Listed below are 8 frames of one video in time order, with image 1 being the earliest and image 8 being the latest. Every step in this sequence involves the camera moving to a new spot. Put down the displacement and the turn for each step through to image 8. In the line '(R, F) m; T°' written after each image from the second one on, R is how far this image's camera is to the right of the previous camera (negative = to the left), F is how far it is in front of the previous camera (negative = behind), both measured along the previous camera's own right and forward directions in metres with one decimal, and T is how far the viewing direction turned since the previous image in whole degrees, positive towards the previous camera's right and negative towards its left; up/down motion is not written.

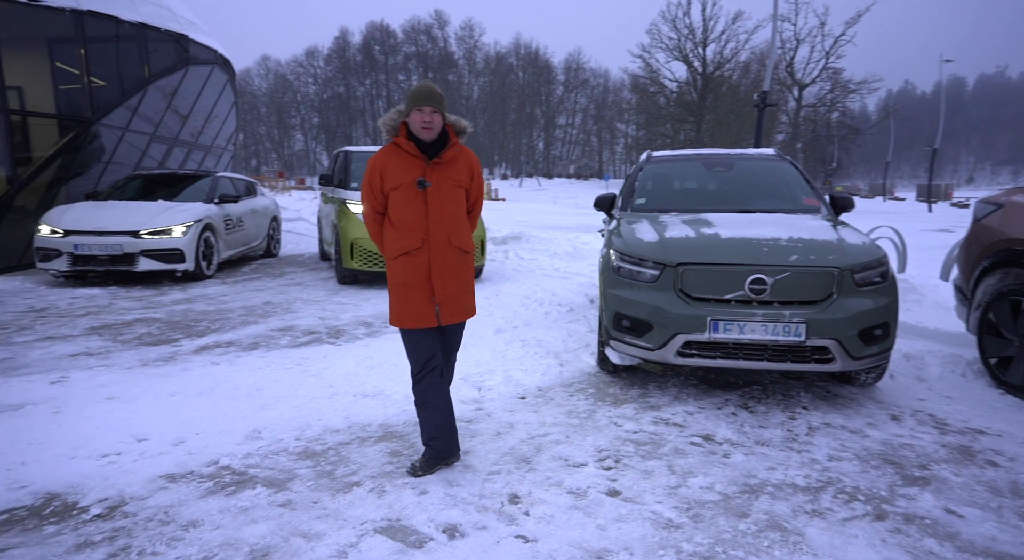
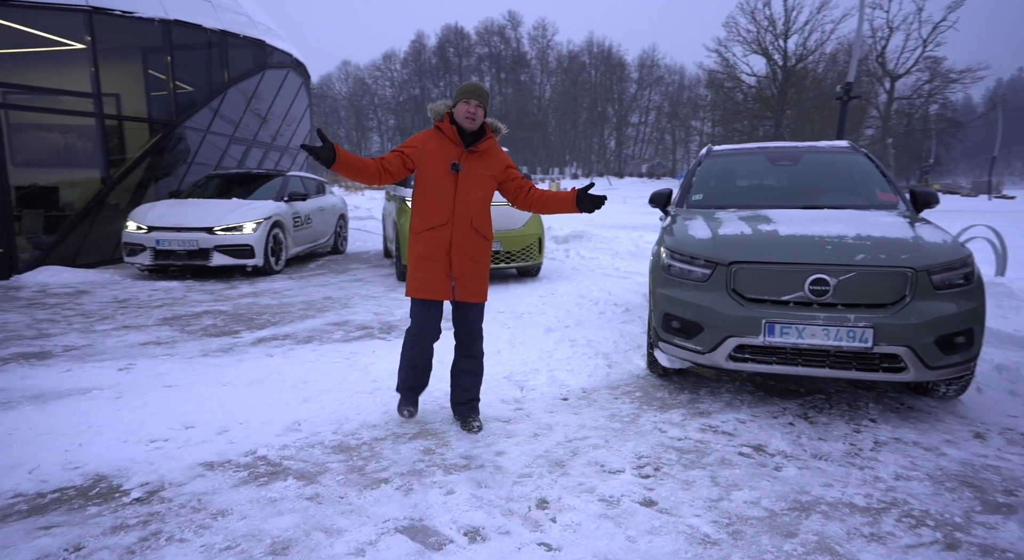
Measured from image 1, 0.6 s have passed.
(+0.2, +0.1) m; -7°
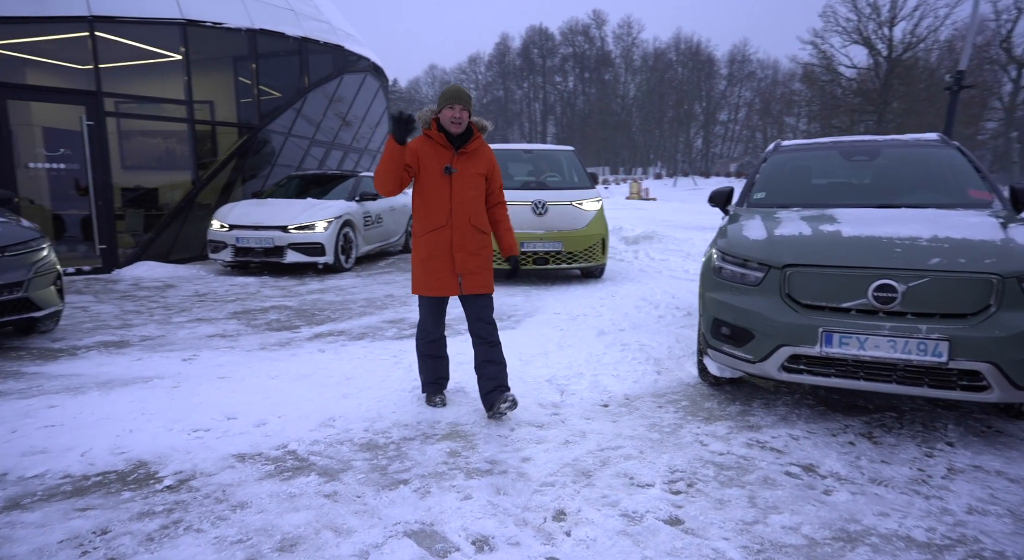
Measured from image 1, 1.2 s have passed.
(+0.3, +0.2) m; -8°
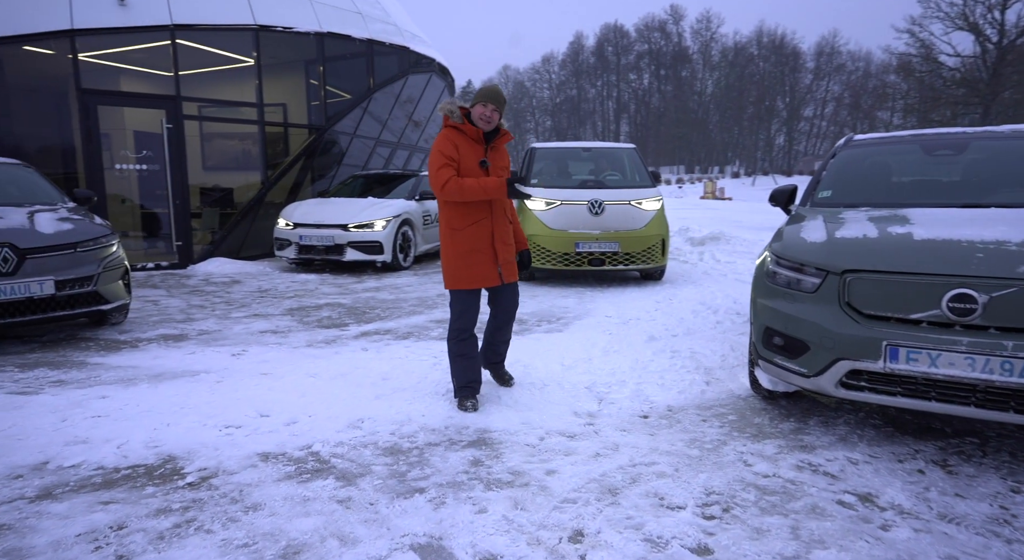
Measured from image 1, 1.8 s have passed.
(+0.3, +0.2) m; -7°
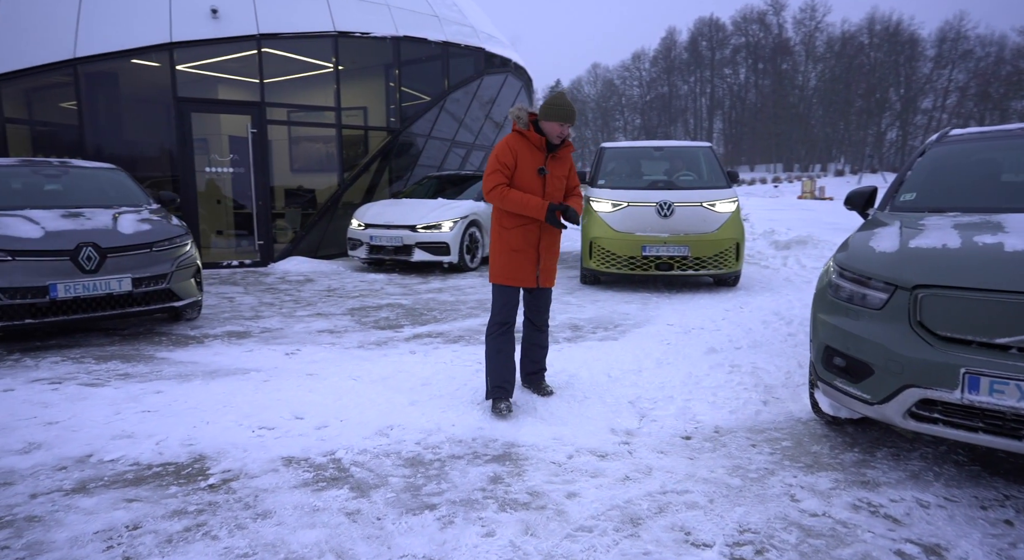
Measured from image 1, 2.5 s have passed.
(+0.3, +0.2) m; -8°
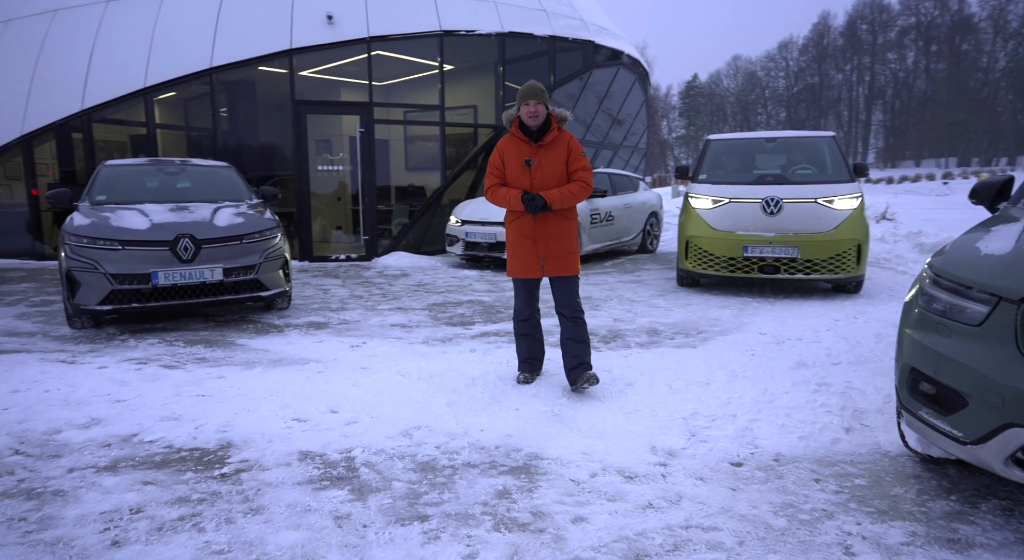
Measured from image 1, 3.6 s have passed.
(+0.6, +0.4) m; -12°
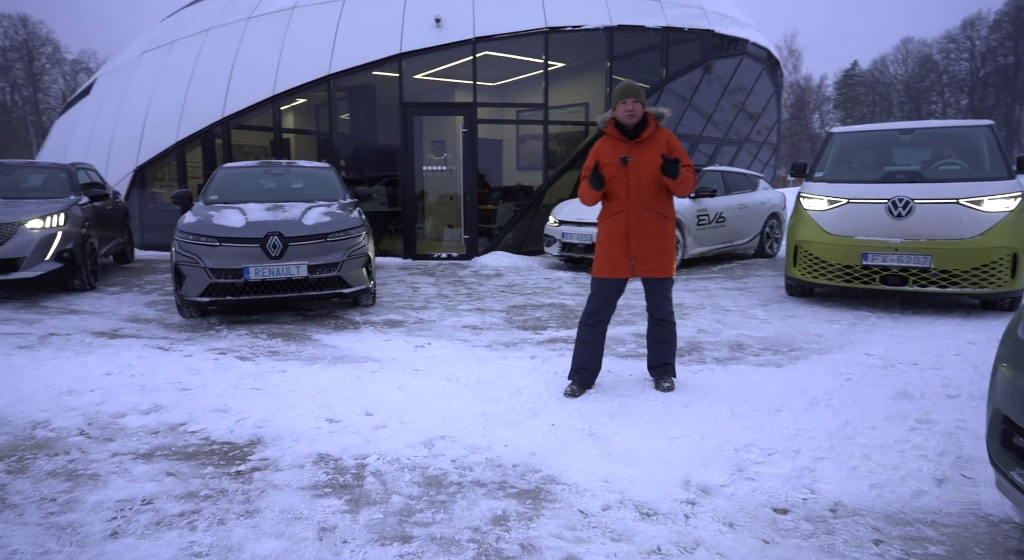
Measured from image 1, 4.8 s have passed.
(+0.6, +0.4) m; -12°
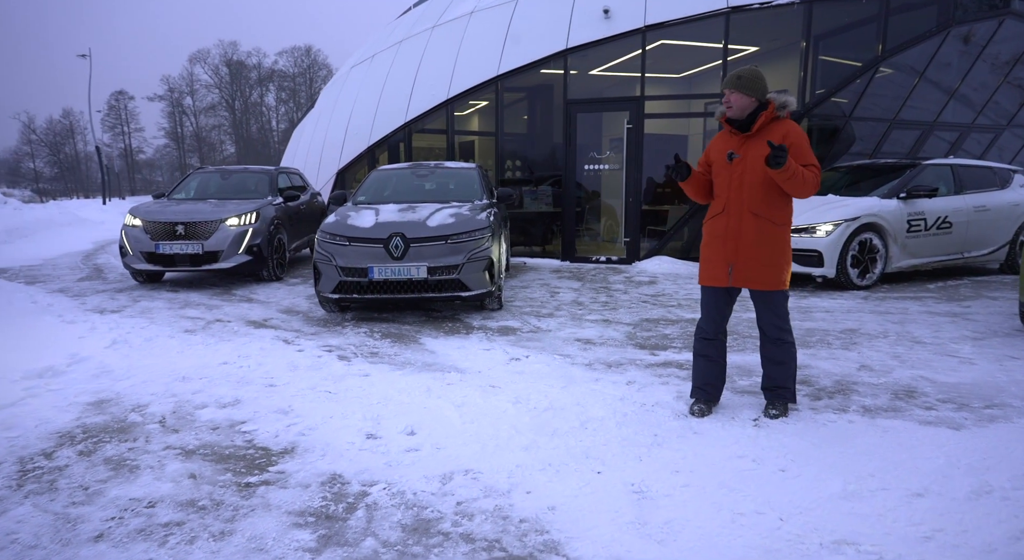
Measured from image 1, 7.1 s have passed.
(+0.7, +0.7) m; -18°
